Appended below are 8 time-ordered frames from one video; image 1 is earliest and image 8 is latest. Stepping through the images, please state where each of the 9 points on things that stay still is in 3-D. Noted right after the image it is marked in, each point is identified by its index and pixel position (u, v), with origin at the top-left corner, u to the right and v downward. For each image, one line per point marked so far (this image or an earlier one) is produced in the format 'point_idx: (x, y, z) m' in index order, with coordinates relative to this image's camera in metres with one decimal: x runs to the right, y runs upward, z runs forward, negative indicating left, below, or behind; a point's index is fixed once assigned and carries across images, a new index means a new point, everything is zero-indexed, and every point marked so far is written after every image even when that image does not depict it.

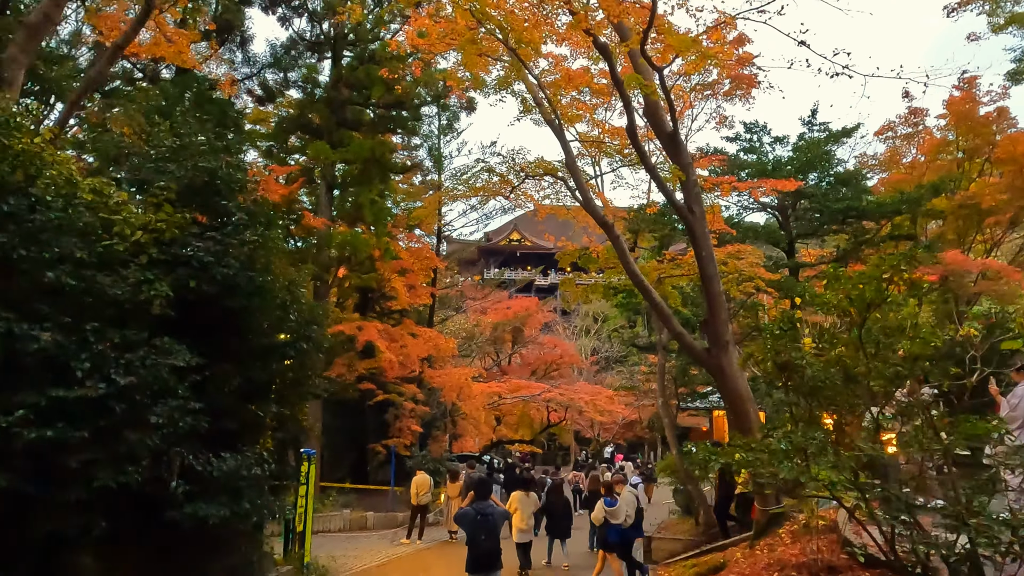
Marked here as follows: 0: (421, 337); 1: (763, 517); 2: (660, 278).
0: (-2.2, -1.2, +16.0) m
1: (+2.5, -2.3, +6.5) m
2: (+2.0, +0.2, +9.0) m
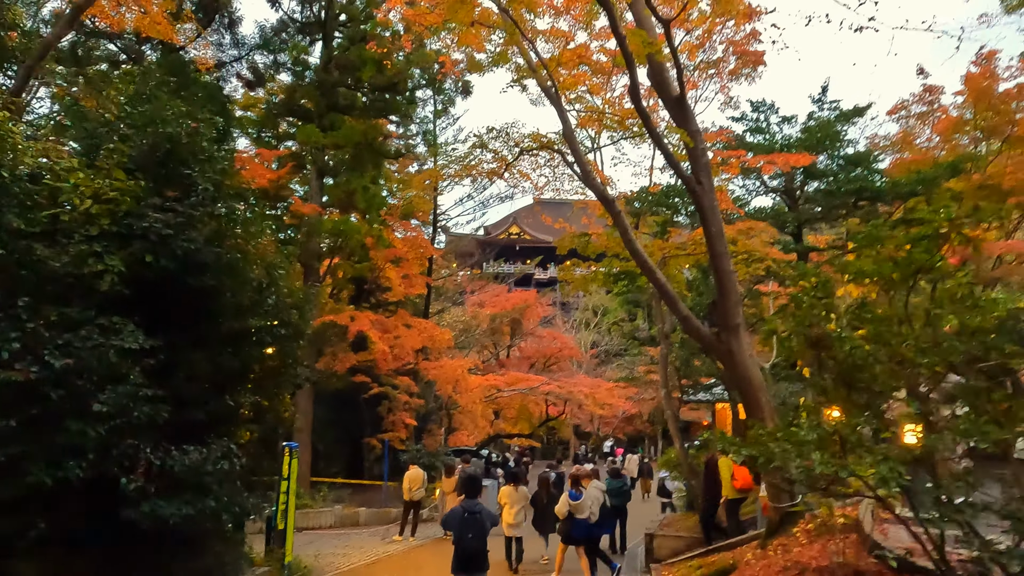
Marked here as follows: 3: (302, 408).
0: (-2.3, -1.0, +15.5) m
1: (+2.4, -2.1, +6.0) m
2: (+2.0, +0.4, +8.5) m
3: (-4.6, -2.6, +14.2) m
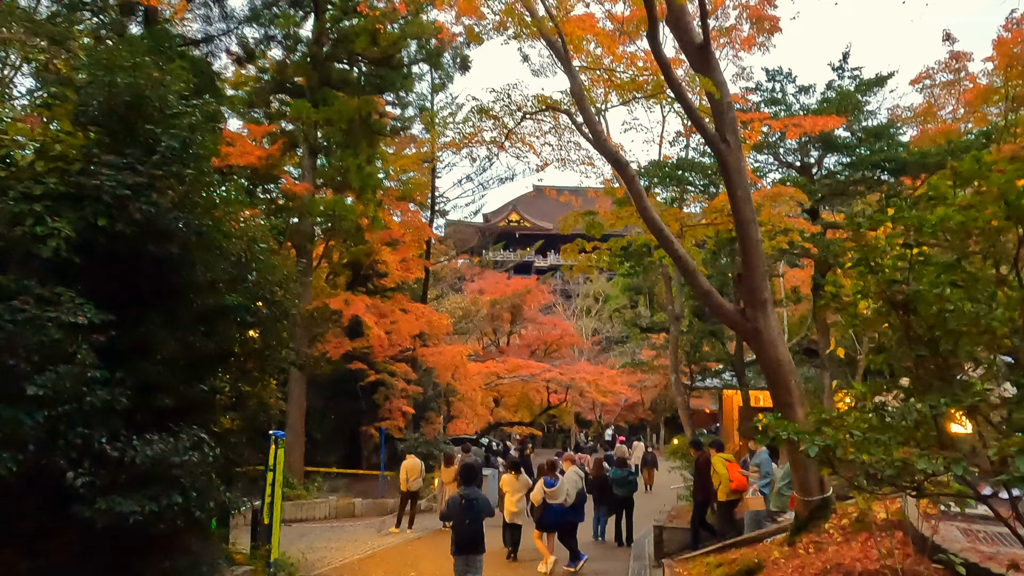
0: (-2.3, -0.6, +14.9) m
1: (+2.4, -1.9, +5.5) m
2: (+2.0, +0.6, +7.9) m
3: (-4.6, -2.3, +13.7) m
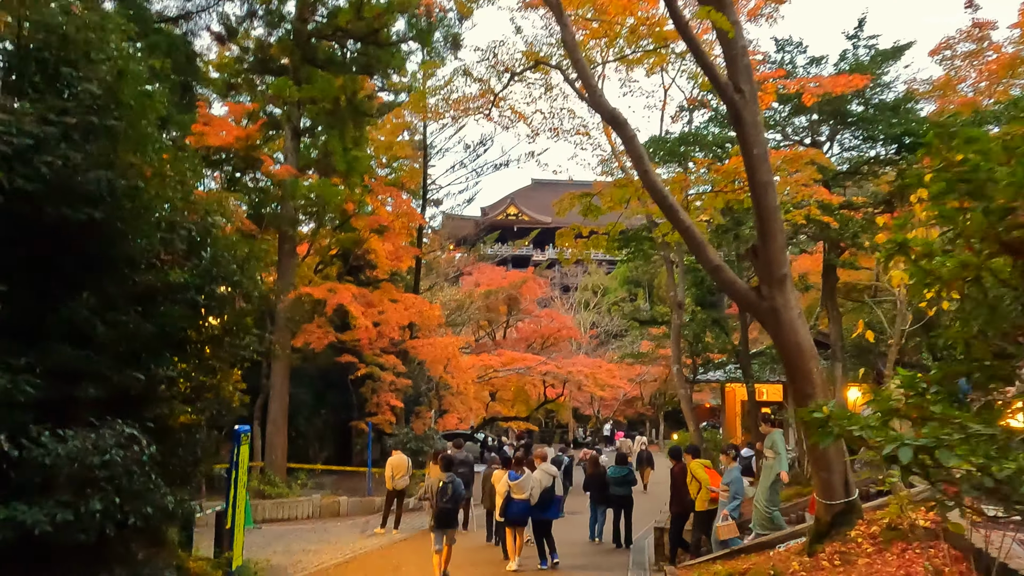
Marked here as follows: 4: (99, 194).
0: (-2.4, -0.3, +14.3) m
1: (+2.3, -1.7, +4.8) m
2: (+1.9, +0.8, +7.2) m
3: (-4.7, -2.0, +13.1) m
4: (-2.5, +0.6, +3.9) m
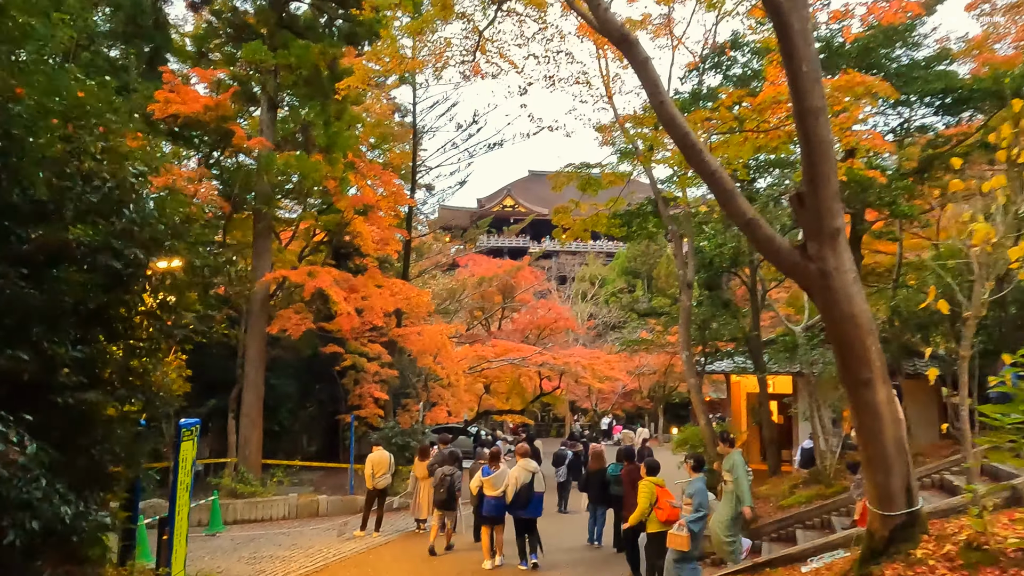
0: (-2.6, 0.0, +13.3) m
1: (+2.2, -1.4, +3.9) m
2: (+1.8, +1.1, +6.3) m
3: (-4.8, -1.7, +12.1) m
4: (-2.6, +0.8, +3.0) m
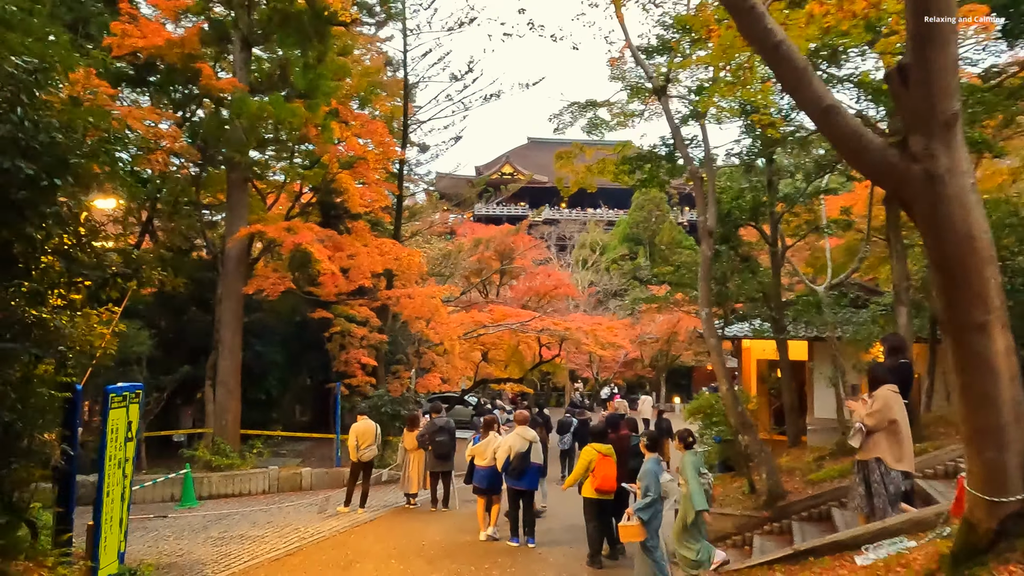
0: (-2.6, +0.8, +12.4) m
1: (+2.2, -1.1, +3.0) m
2: (+1.7, +1.6, +5.3) m
3: (-4.9, -1.0, +11.2) m
4: (-2.6, +1.1, +2.0) m
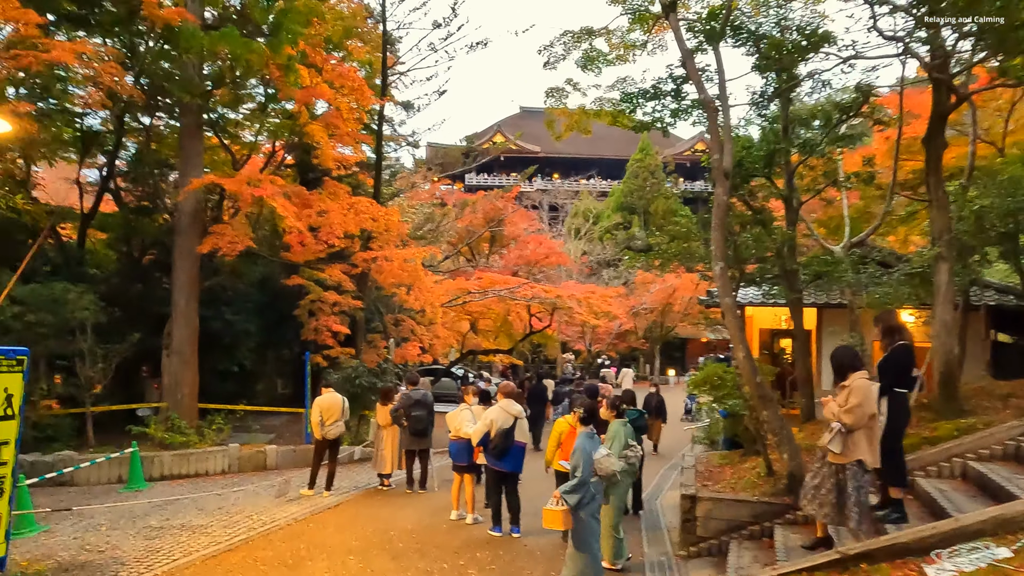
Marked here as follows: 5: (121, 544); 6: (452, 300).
0: (-2.8, +1.4, +11.2) m
1: (+2.1, -0.8, +2.0) m
2: (+1.6, +2.0, +4.2) m
3: (-5.1, -0.3, +10.1) m
4: (-2.7, +1.4, +0.9) m
5: (-3.6, -2.3, +6.0) m
6: (-1.3, -0.3, +15.2) m
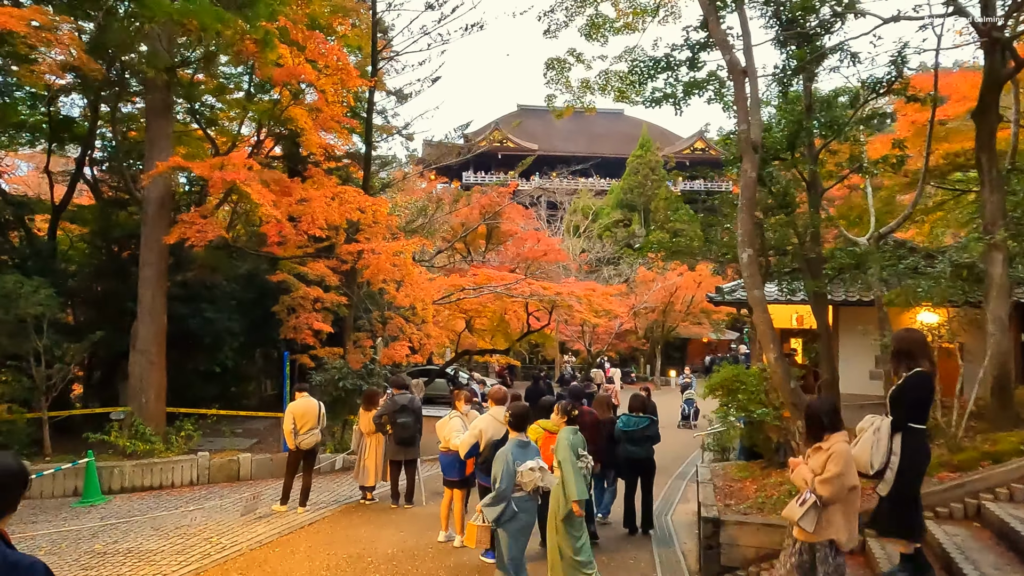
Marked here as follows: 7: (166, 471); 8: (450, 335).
0: (-2.9, +1.5, +10.4) m
1: (+2.0, -0.7, +1.2) m
2: (+1.6, +2.0, +3.4) m
3: (-5.1, -0.3, +9.3) m
4: (-2.7, +1.5, 0.0) m
5: (-3.7, -2.3, +5.2) m
6: (-1.4, -0.2, +14.4) m
7: (-4.5, -2.4, +8.4) m
8: (-1.5, -1.2, +16.2) m
